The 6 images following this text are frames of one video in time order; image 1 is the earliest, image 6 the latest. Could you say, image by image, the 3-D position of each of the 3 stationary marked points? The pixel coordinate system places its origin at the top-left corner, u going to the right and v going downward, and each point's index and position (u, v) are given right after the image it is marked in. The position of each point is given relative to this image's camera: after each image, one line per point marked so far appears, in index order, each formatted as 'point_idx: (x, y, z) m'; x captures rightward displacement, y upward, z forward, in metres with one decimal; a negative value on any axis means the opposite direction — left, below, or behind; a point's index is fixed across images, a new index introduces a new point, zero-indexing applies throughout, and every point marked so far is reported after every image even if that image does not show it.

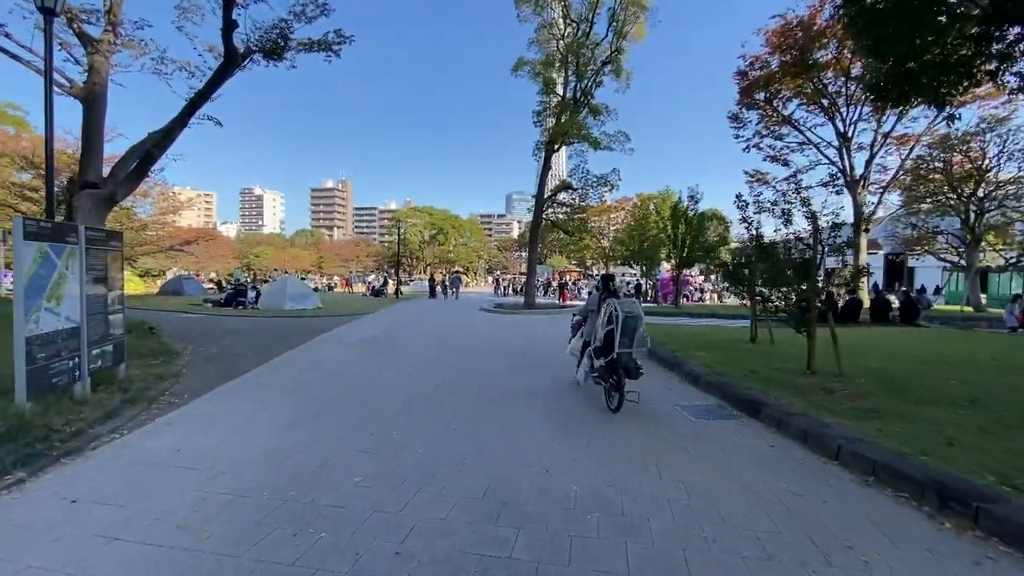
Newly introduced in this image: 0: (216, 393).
0: (-4.3, -1.5, +6.9) m
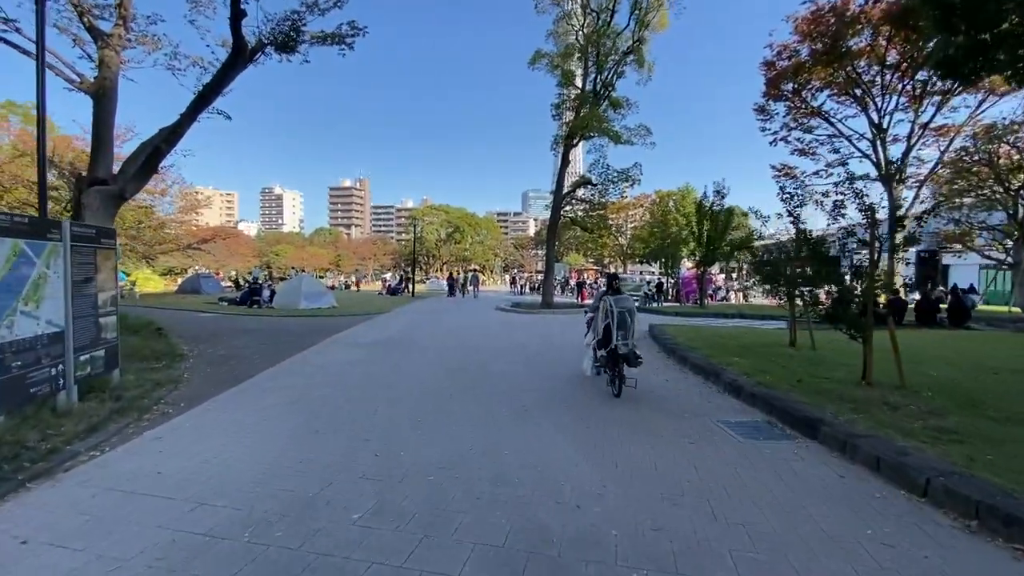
0: (-4.0, -1.5, +6.4) m
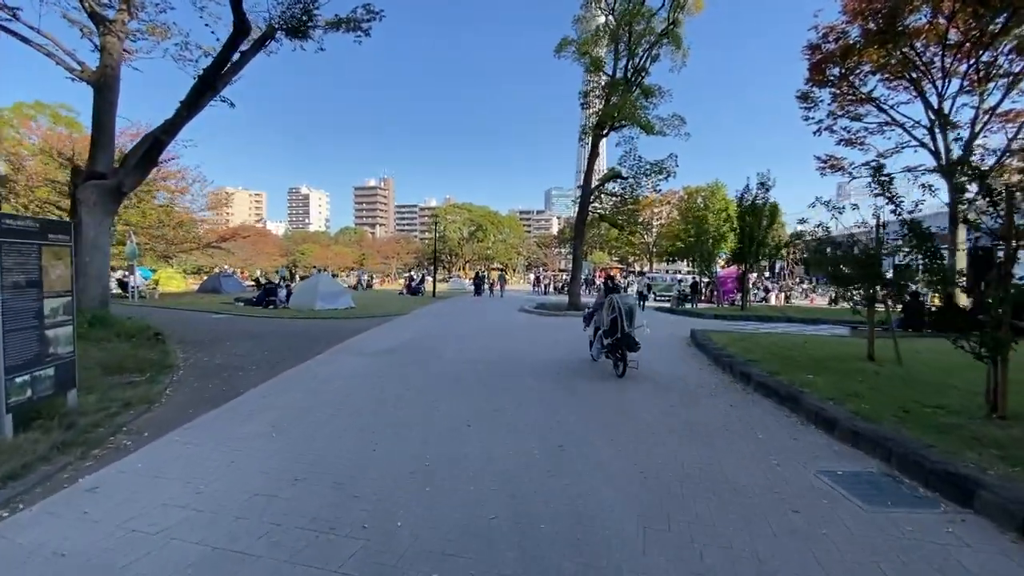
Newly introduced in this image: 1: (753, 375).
0: (-3.7, -1.6, +5.4) m
1: (+3.8, -1.4, +7.5) m
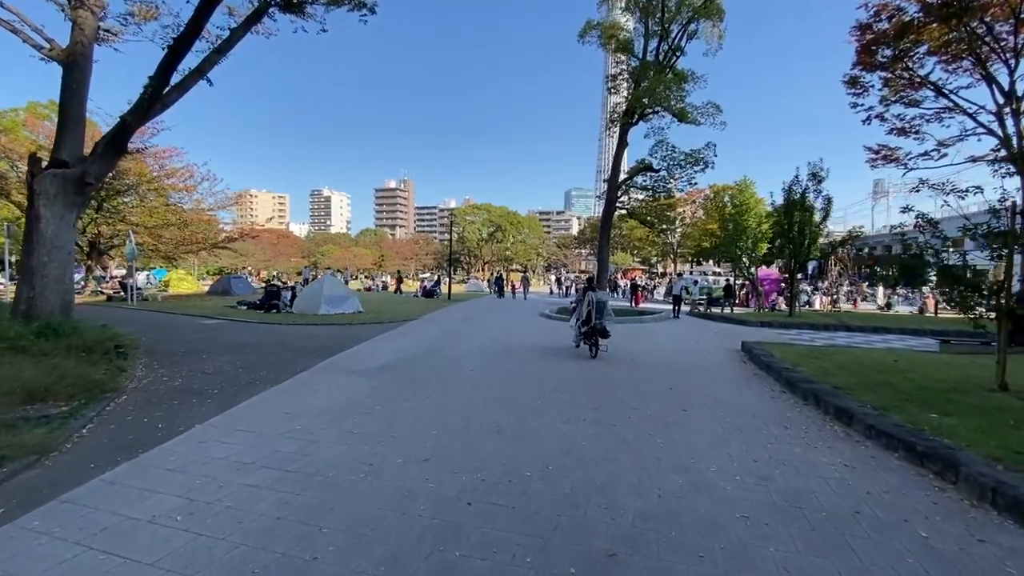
0: (-3.5, -1.7, +3.7) m
1: (+4.0, -1.5, +5.6) m
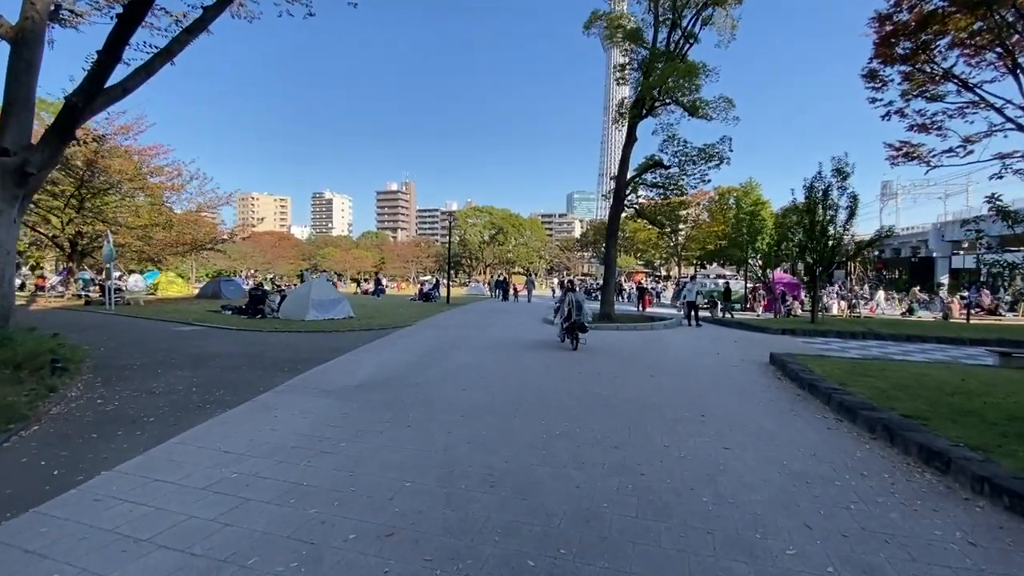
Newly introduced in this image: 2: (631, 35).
0: (-3.5, -1.7, +2.5) m
1: (+4.0, -1.6, +4.3) m
2: (+4.7, +10.1, +18.7) m
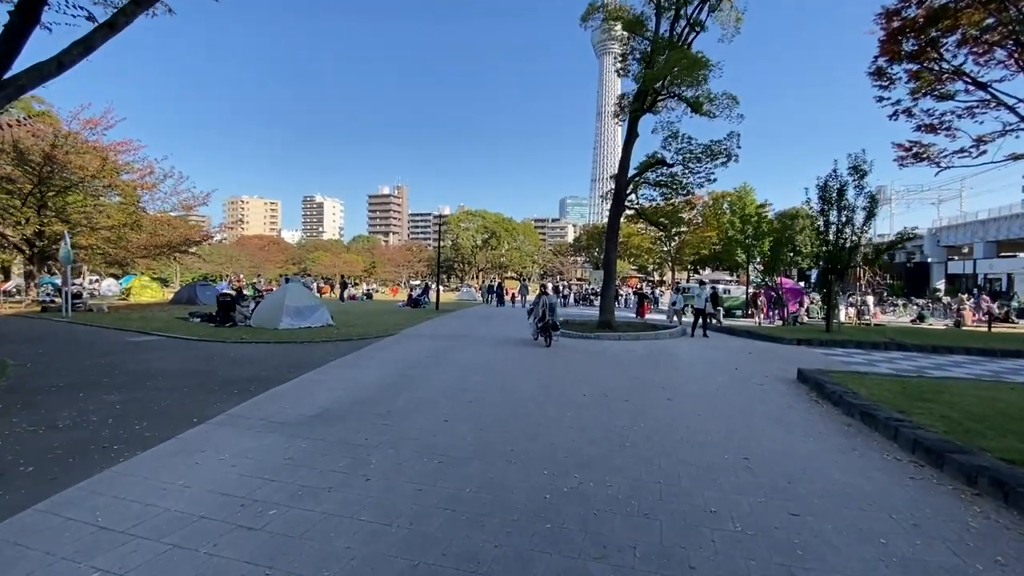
0: (-3.5, -1.8, +1.2) m
1: (+4.0, -1.6, +3.1) m
2: (+4.5, +9.9, +17.6) m
